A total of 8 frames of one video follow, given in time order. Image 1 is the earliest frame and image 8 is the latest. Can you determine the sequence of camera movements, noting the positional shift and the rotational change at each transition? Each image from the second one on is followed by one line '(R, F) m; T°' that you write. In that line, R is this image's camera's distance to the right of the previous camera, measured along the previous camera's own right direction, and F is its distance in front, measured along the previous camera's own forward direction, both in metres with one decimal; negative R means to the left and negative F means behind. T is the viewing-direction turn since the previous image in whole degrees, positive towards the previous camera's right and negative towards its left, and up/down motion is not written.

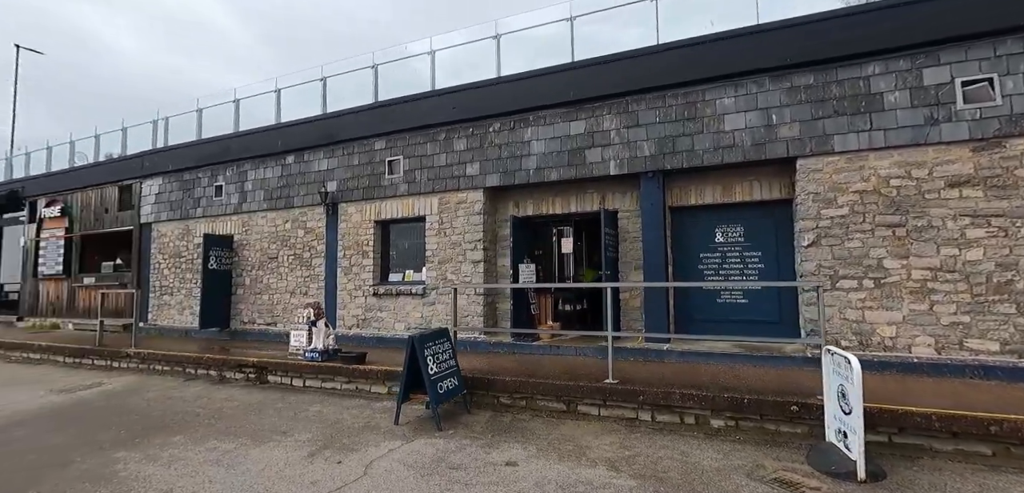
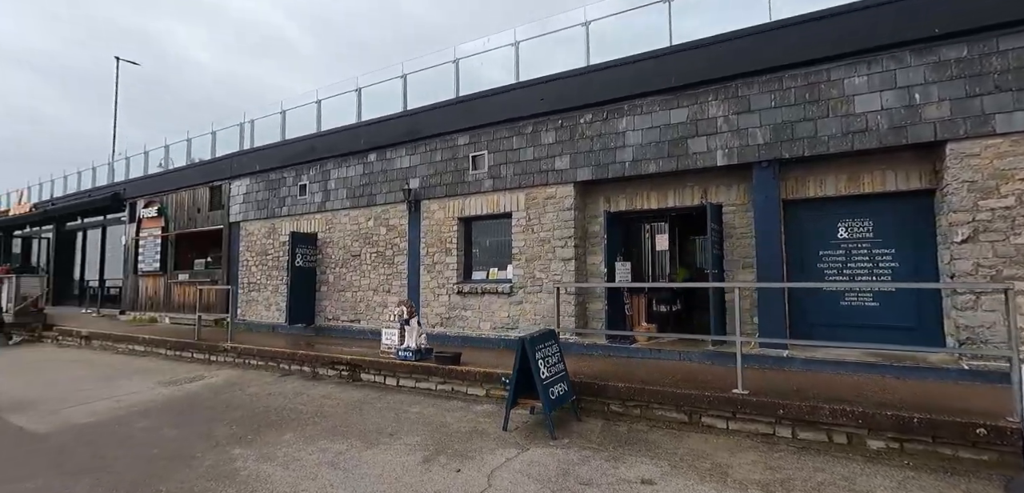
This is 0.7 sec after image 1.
(-0.8, +0.3) m; -6°
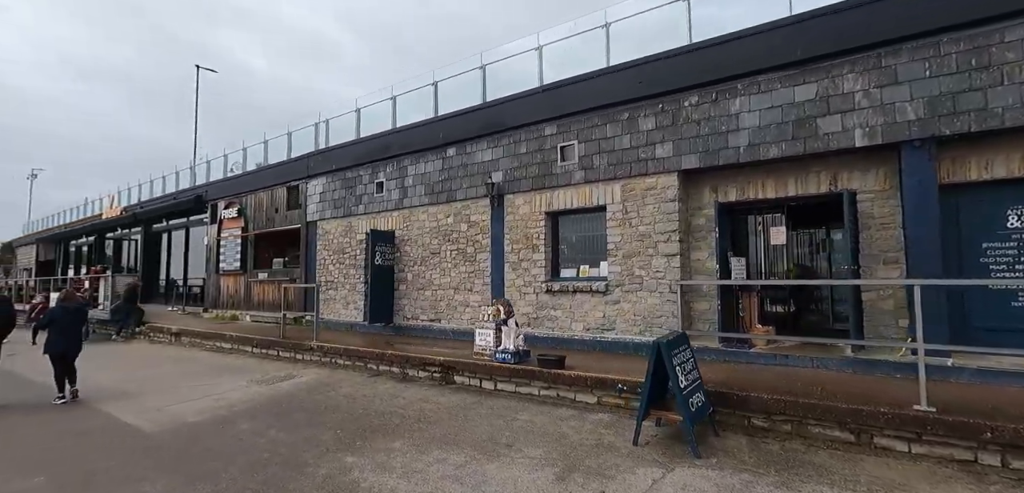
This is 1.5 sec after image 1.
(-0.9, +0.4) m; -5°
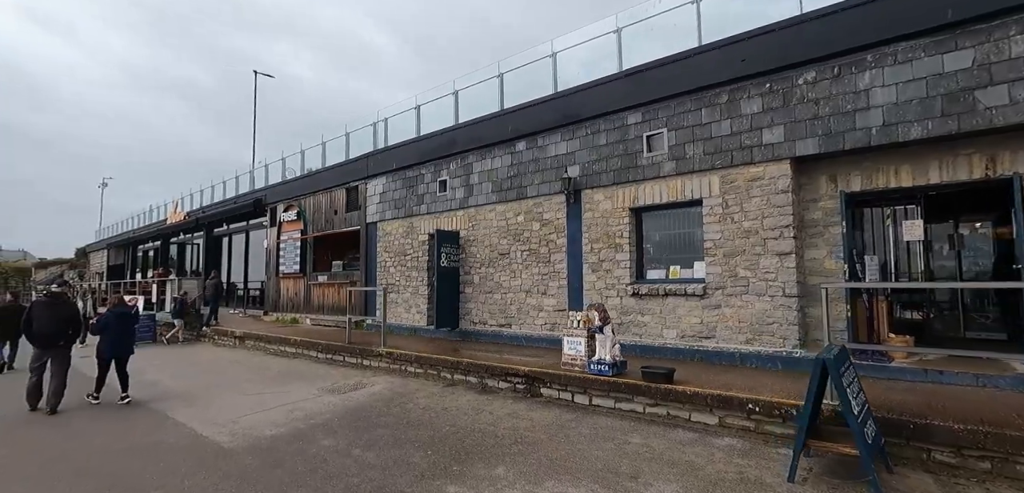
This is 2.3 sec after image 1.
(-0.7, +0.6) m; -4°
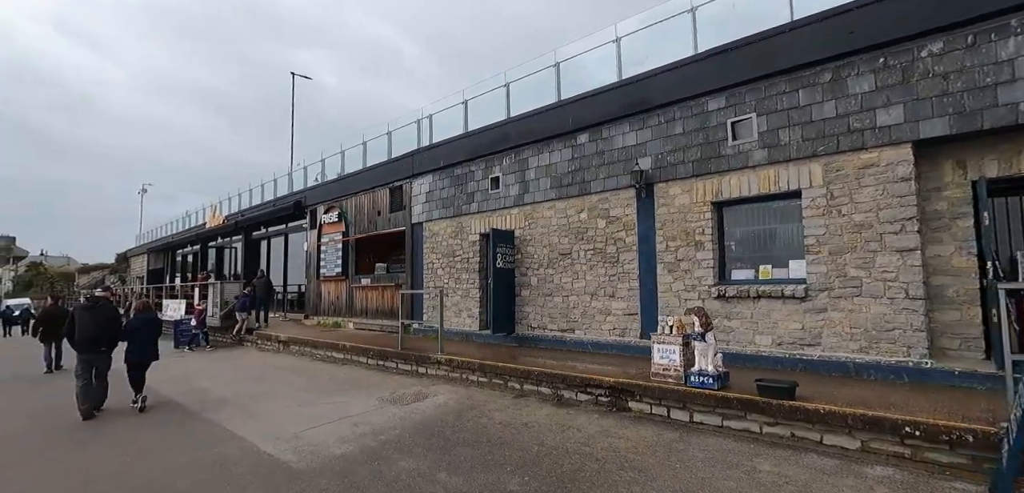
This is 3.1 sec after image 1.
(-0.7, +0.5) m; -3°
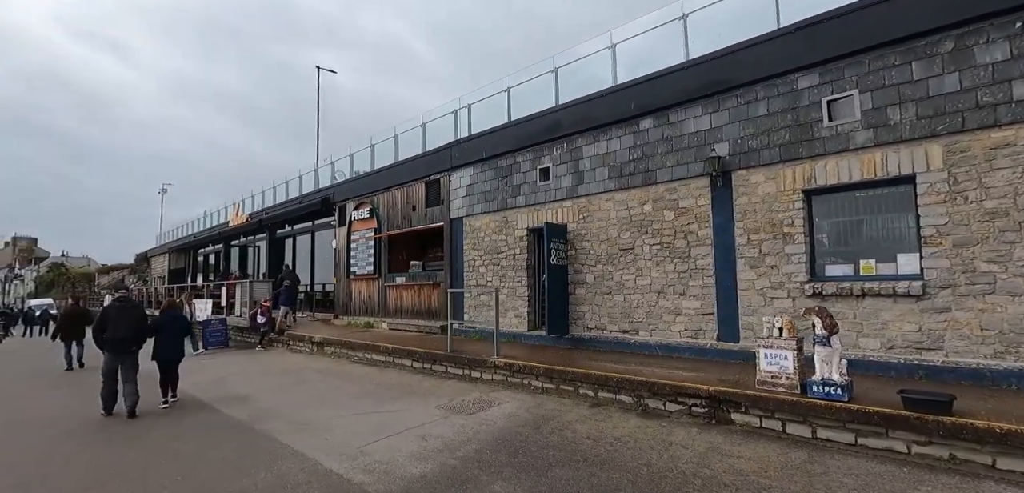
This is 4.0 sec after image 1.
(-0.8, +0.6) m; -1°
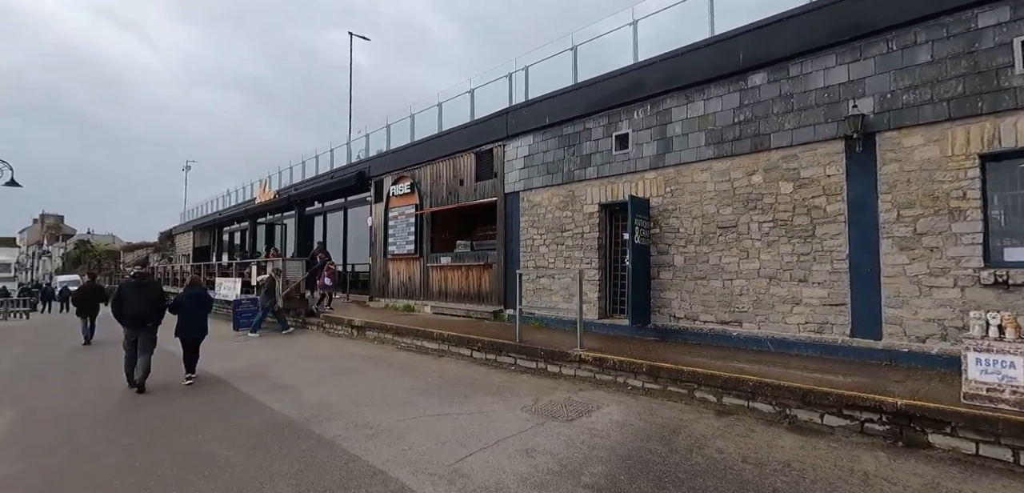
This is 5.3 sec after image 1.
(-1.0, +1.0) m; -2°
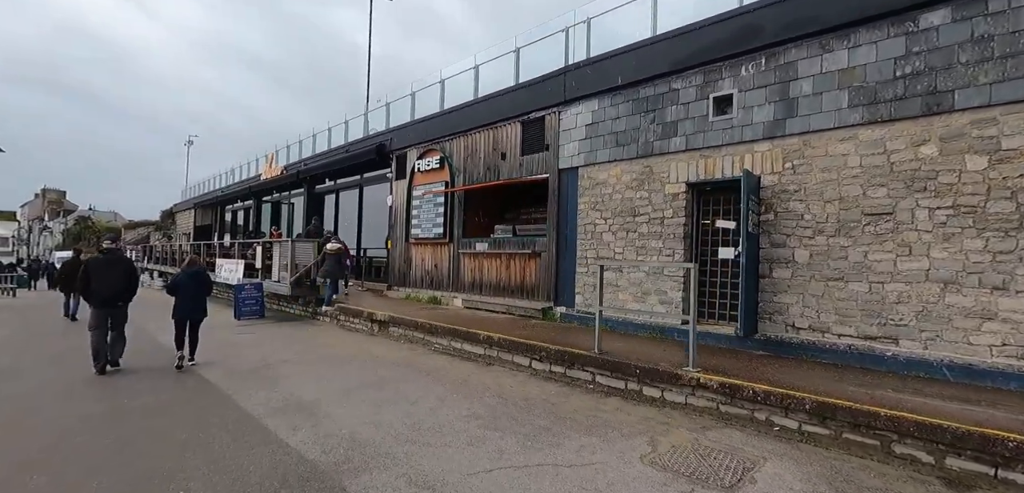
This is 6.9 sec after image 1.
(-0.9, +1.5) m; 0°
